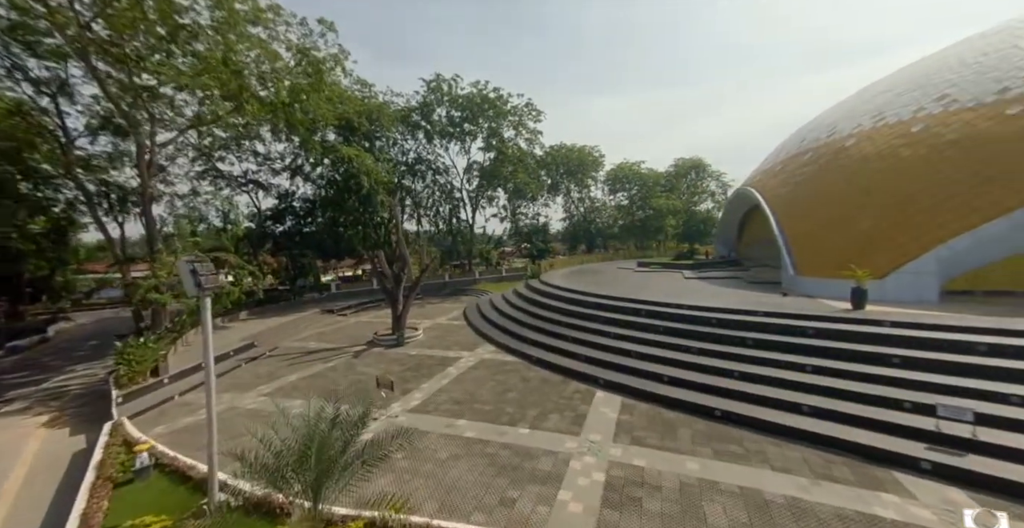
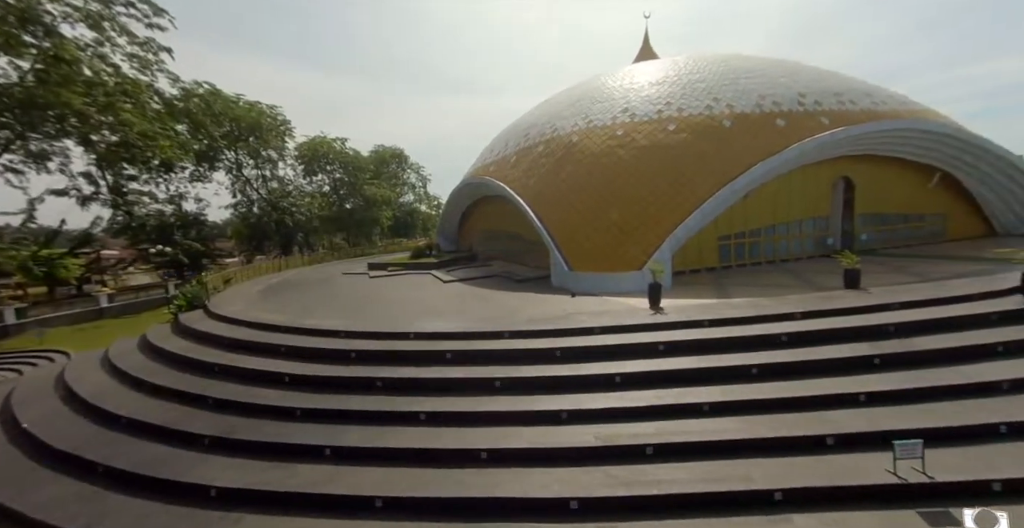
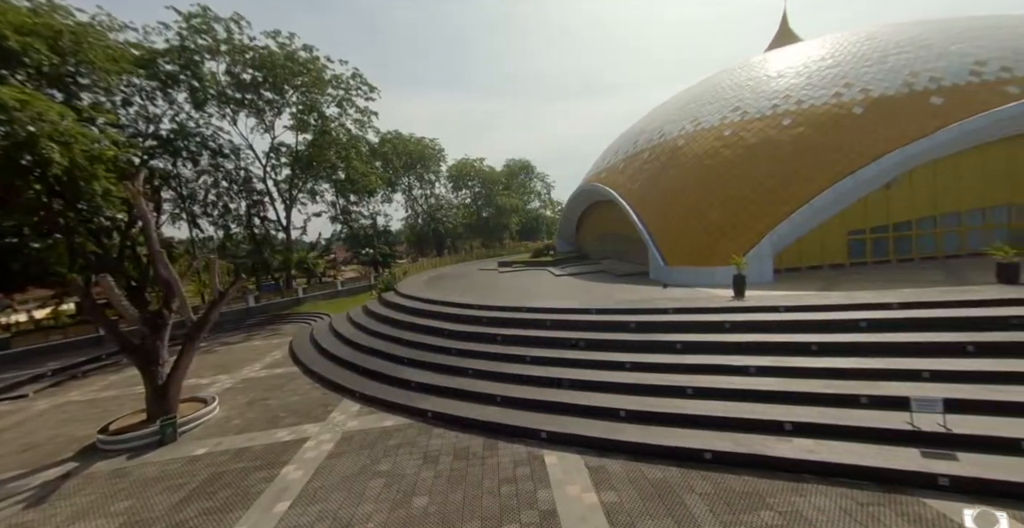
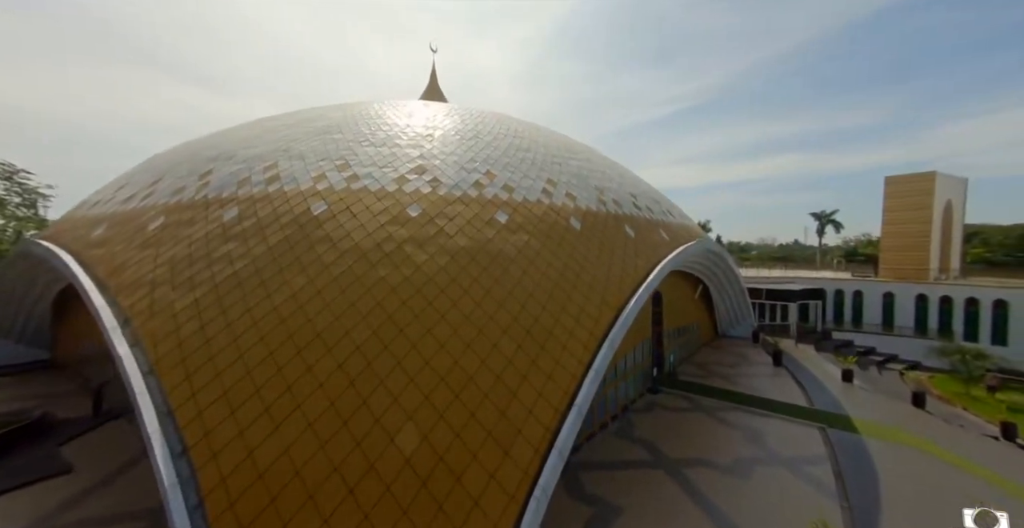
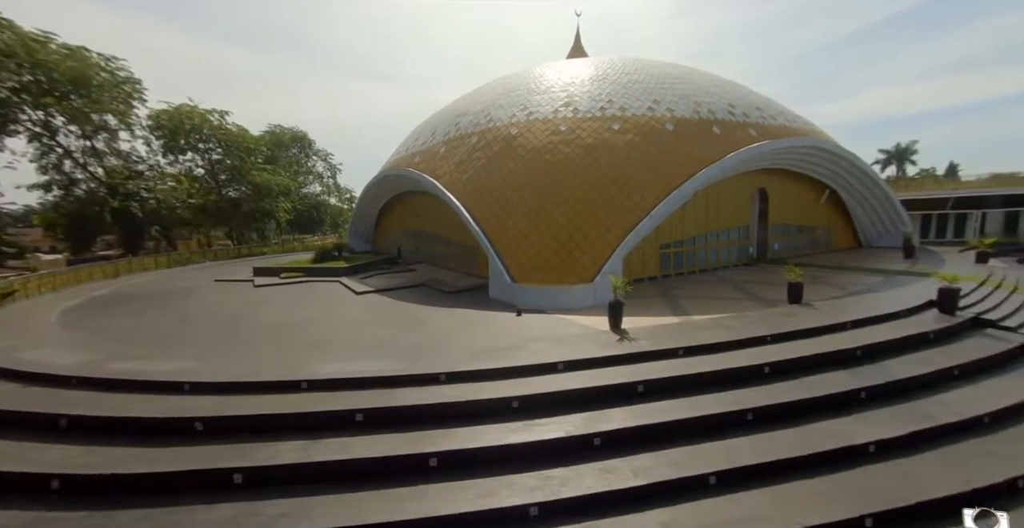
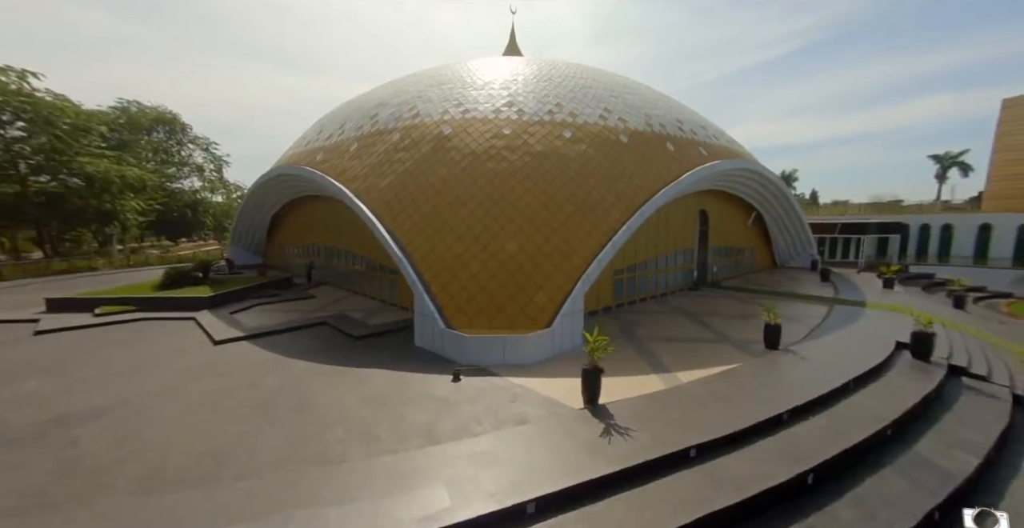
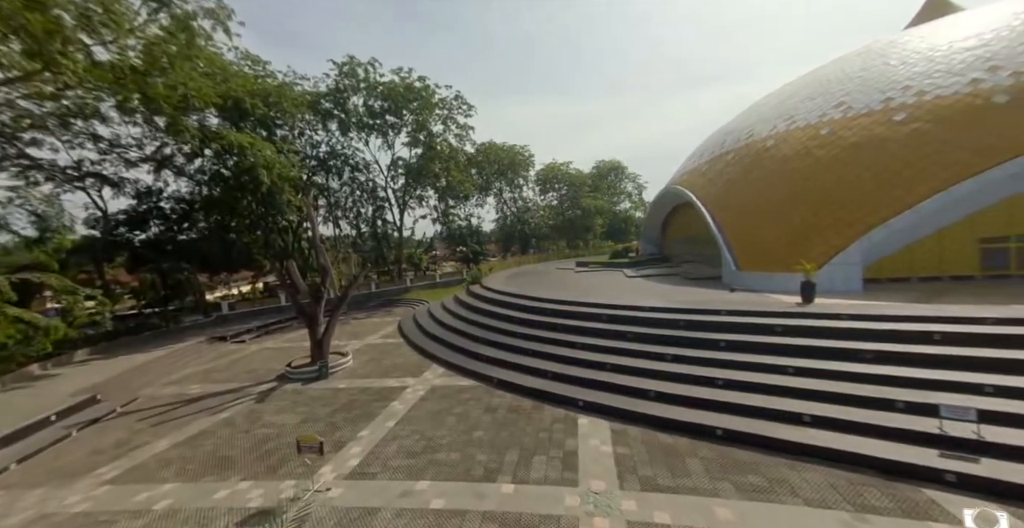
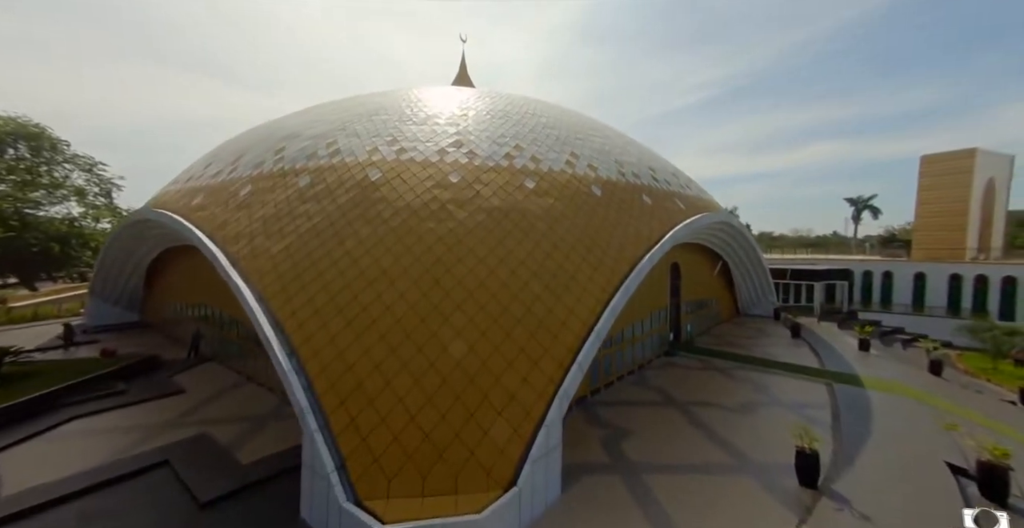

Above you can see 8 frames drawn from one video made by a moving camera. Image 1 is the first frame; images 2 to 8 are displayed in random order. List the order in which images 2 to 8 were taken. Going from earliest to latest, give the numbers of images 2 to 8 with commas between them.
7, 3, 2, 5, 6, 8, 4
